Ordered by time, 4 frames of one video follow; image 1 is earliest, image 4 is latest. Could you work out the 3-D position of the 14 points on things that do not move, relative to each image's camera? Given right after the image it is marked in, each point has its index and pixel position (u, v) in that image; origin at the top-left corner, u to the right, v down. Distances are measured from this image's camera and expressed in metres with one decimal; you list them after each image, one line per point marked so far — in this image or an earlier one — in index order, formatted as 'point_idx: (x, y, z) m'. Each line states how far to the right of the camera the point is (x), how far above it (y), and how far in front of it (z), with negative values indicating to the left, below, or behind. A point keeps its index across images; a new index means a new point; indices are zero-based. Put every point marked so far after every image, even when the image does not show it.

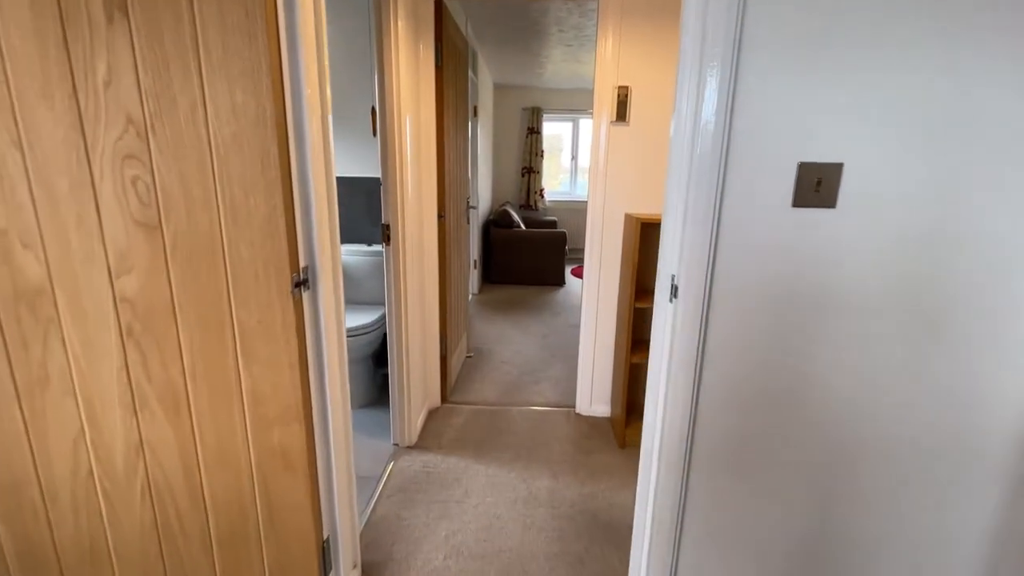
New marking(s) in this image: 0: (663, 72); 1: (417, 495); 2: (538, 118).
0: (+0.7, +1.0, +2.2) m
1: (-0.4, -0.9, +2.0) m
2: (+0.4, +2.4, +6.7) m
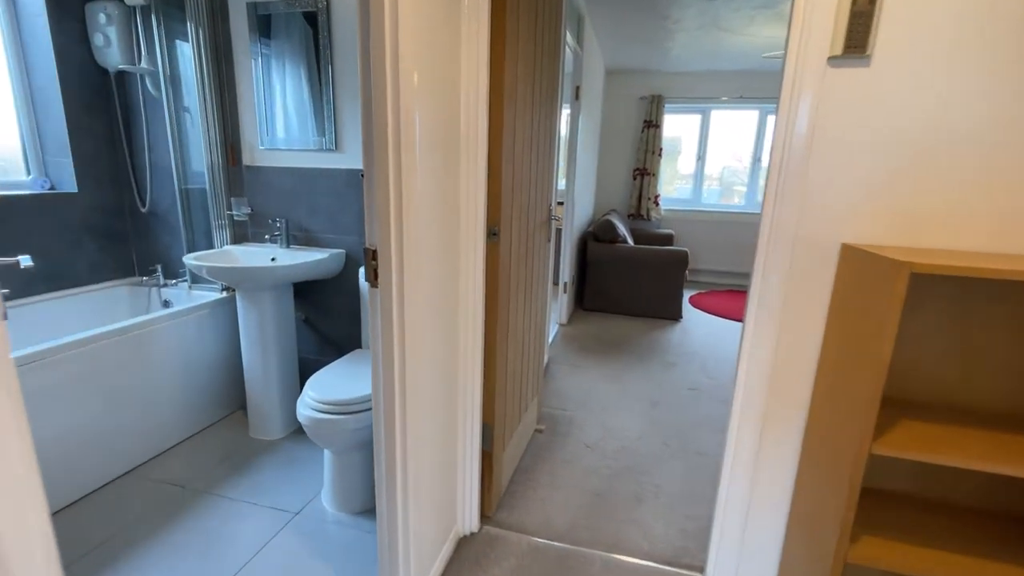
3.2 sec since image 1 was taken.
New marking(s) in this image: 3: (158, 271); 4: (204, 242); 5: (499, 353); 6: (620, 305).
0: (+1.0, +0.7, +1.0) m
1: (-0.3, -1.0, +1.0) m
2: (+1.7, +2.0, +5.4) m
3: (-1.8, +0.1, +2.5) m
4: (-1.6, +0.2, +2.5) m
5: (0.0, -0.2, +1.7) m
6: (+0.9, -0.1, +4.2) m
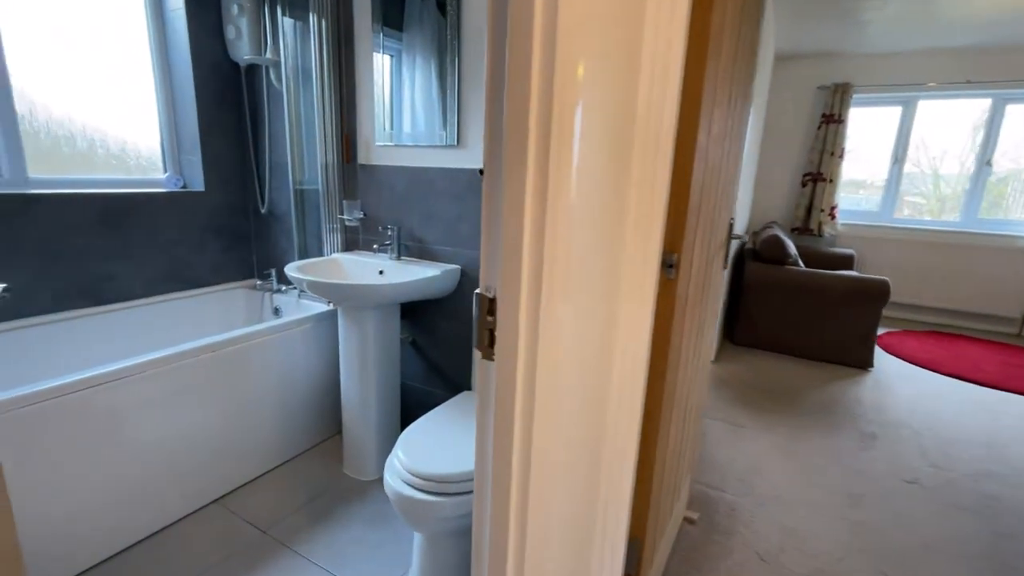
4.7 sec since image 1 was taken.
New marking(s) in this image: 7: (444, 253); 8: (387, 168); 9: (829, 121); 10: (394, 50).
0: (+1.2, +0.5, +0.3) m
1: (-0.1, -1.1, +0.5) m
2: (+3.0, +1.7, +4.4) m
3: (-1.2, +0.1, +2.4) m
4: (-0.9, +0.2, +2.3) m
5: (+0.4, -0.4, +1.1) m
6: (+1.9, -0.4, +3.4) m
7: (-0.3, +0.1, +2.0) m
8: (-0.5, +0.5, +2.0) m
9: (+3.0, +1.6, +4.5) m
10: (-0.5, +1.0, +2.0) m
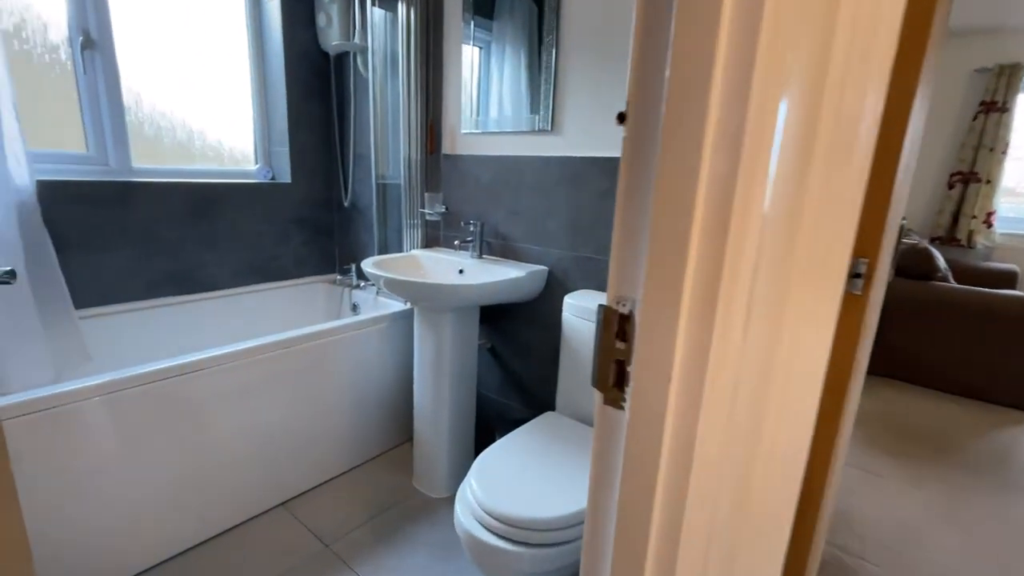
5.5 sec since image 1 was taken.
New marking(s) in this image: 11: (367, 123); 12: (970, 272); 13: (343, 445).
0: (+1.3, +0.5, -0.2) m
1: (0.0, -1.1, +0.3) m
2: (+3.8, +1.6, +3.6) m
3: (-0.8, +0.1, +2.3) m
4: (-0.5, +0.2, +2.2) m
5: (+0.5, -0.4, +0.8) m
6: (+2.4, -0.5, +2.8) m
7: (+0.1, +0.1, +1.8) m
8: (-0.2, +0.5, +1.9) m
9: (+3.7, +1.4, +3.7) m
10: (-0.1, +1.0, +1.8) m
11: (-0.7, +0.7, +2.2) m
12: (+3.3, +0.1, +3.4) m
13: (-0.7, -0.6, +1.9) m
